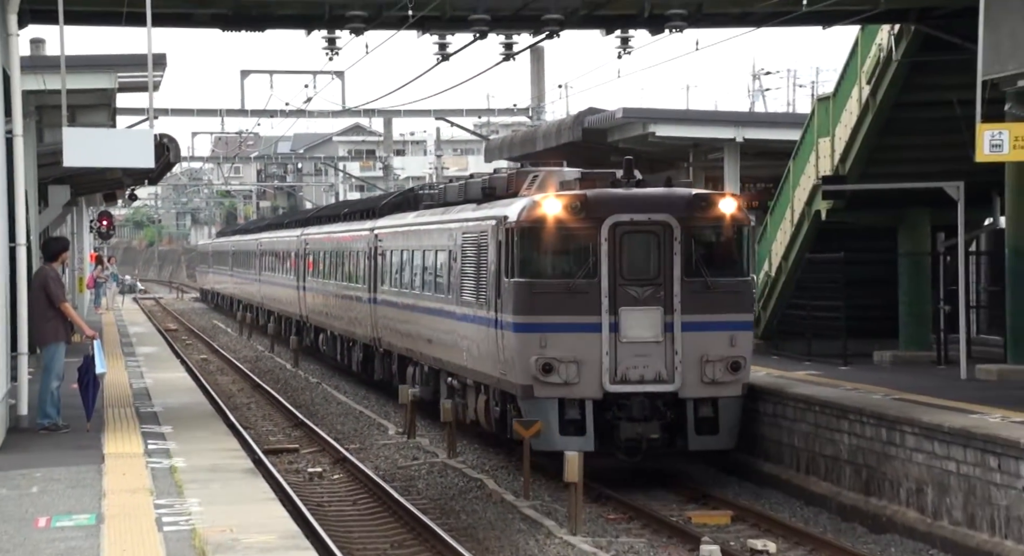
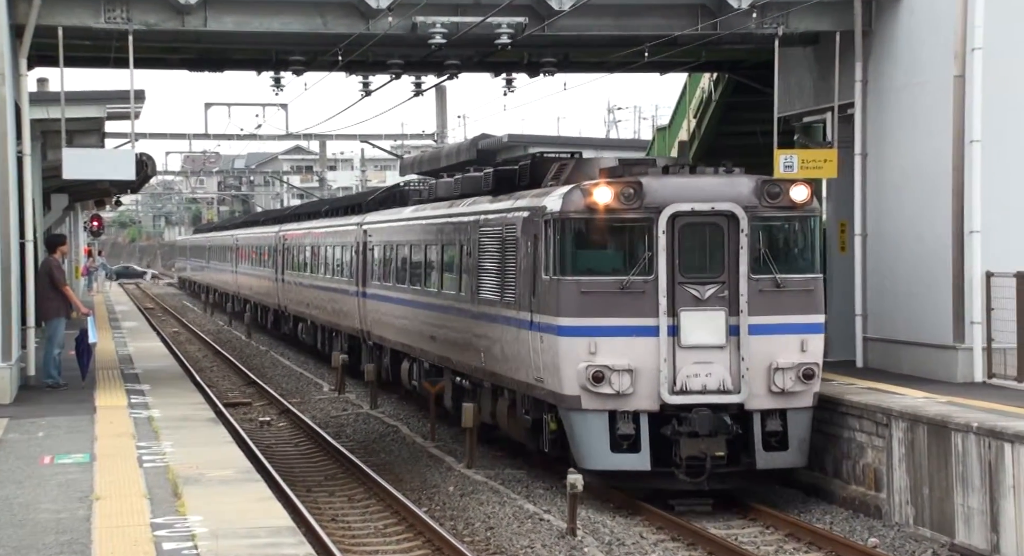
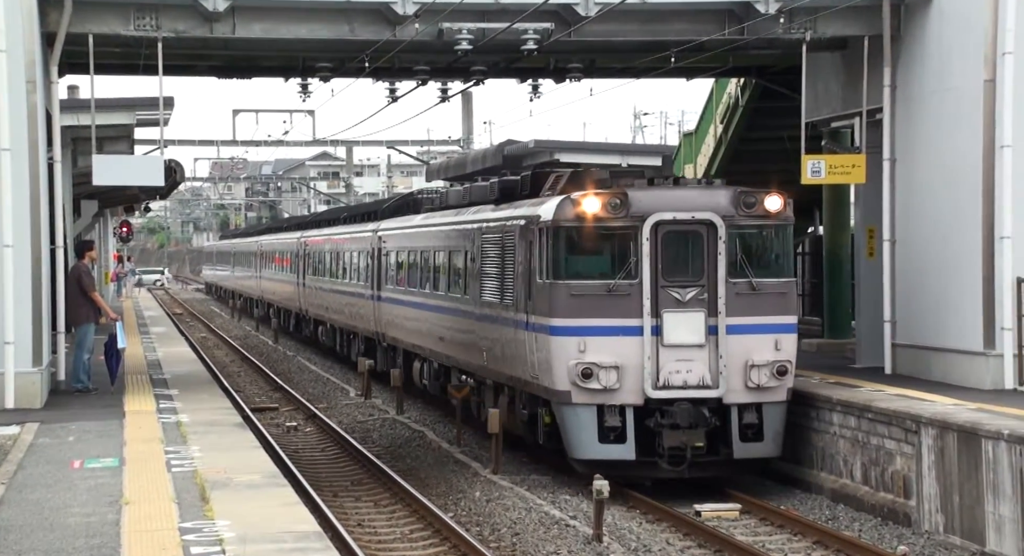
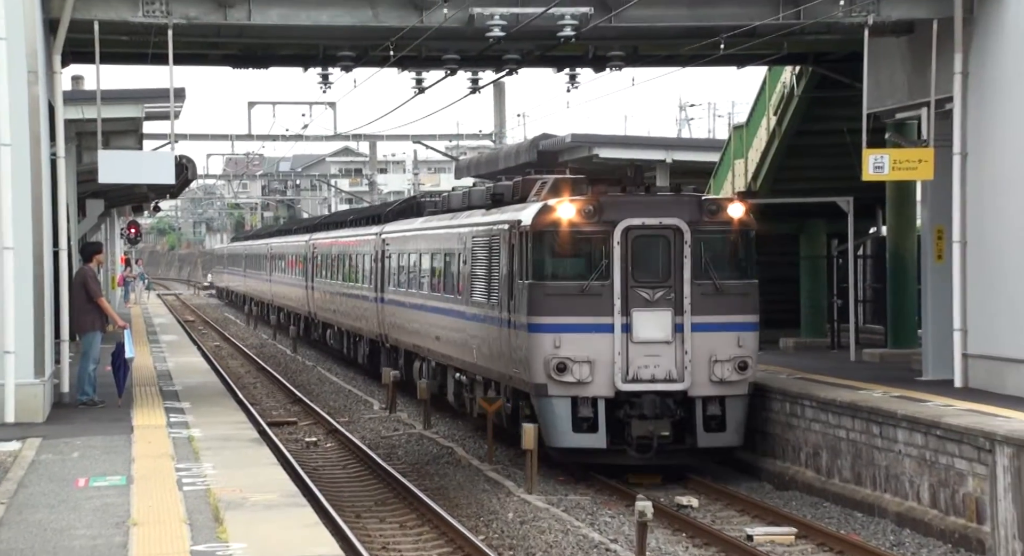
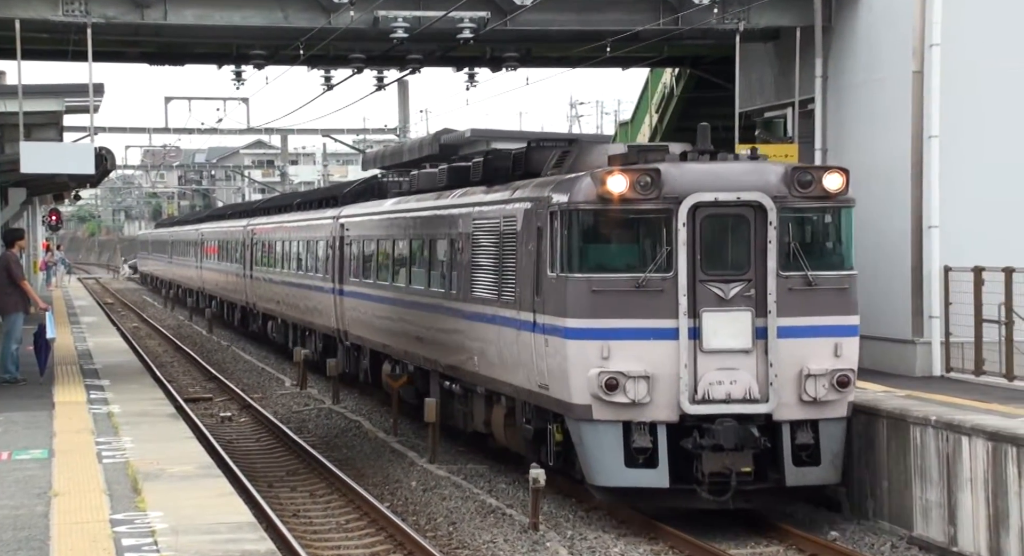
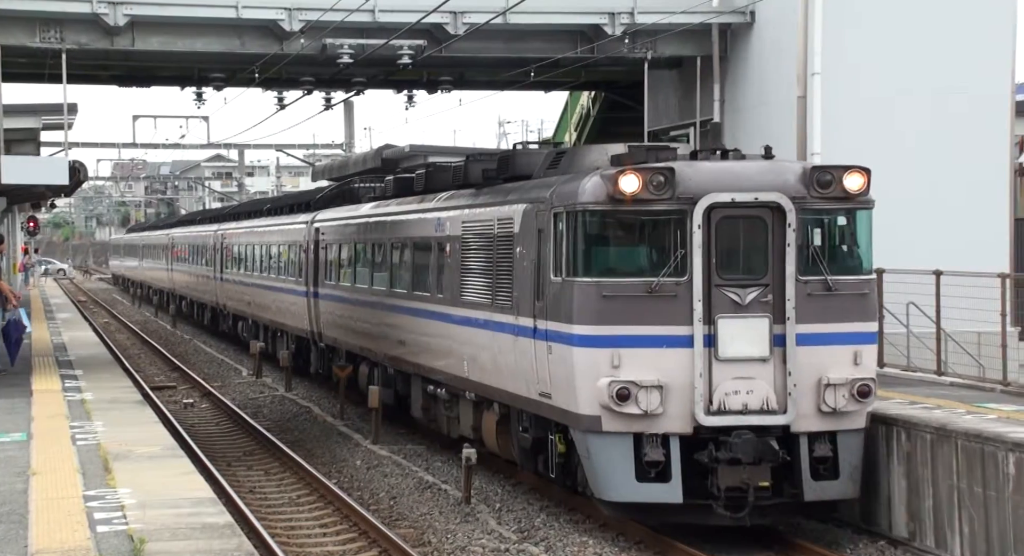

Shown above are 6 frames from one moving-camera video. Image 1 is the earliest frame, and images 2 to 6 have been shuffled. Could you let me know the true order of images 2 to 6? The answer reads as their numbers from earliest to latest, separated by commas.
4, 3, 2, 5, 6
